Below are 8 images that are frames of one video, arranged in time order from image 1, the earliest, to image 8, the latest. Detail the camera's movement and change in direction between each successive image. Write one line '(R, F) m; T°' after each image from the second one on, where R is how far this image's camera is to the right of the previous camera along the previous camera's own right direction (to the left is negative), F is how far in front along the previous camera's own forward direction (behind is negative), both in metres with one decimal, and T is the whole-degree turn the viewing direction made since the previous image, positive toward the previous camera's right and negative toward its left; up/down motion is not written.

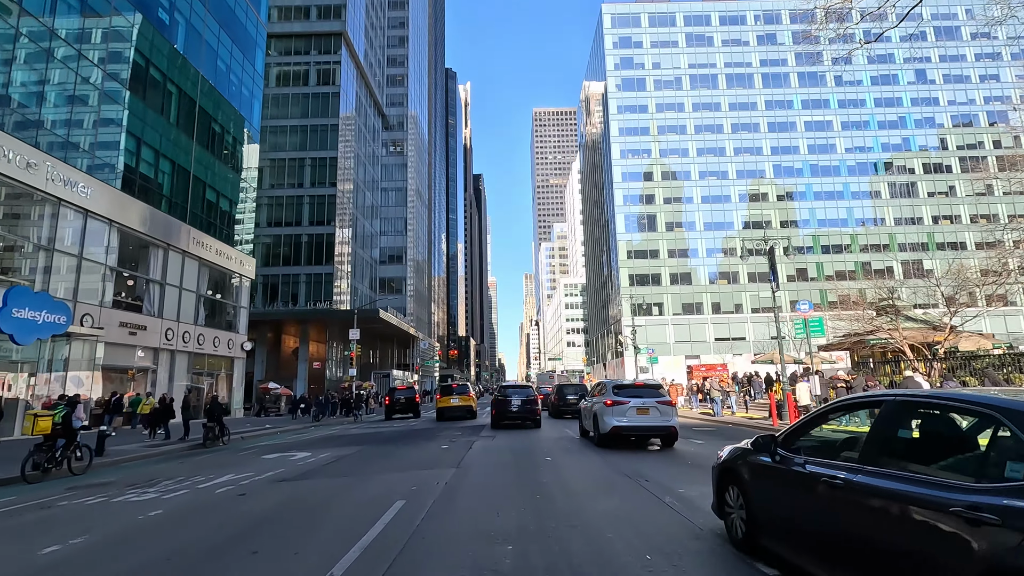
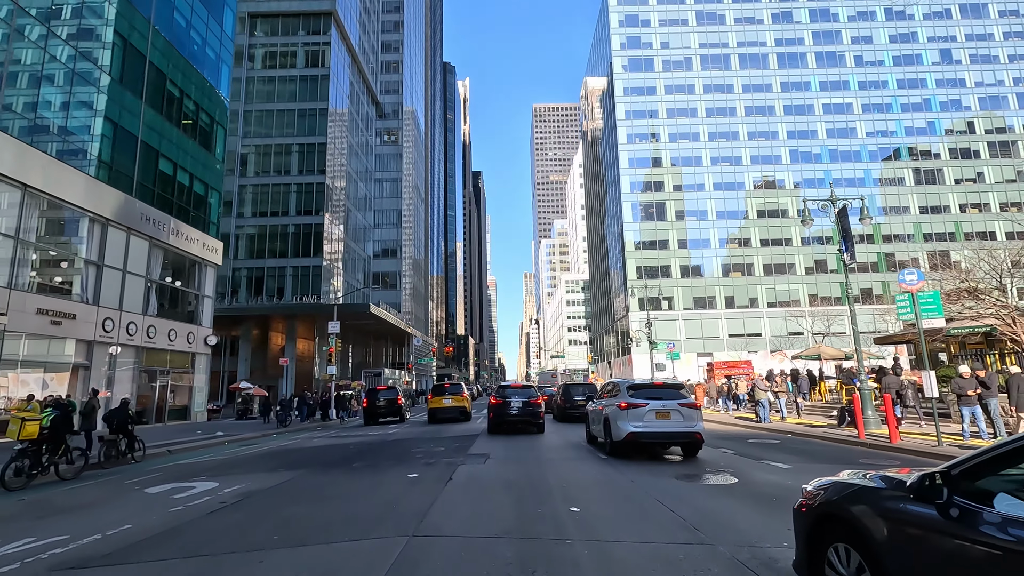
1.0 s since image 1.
(0.0, +3.3) m; 0°
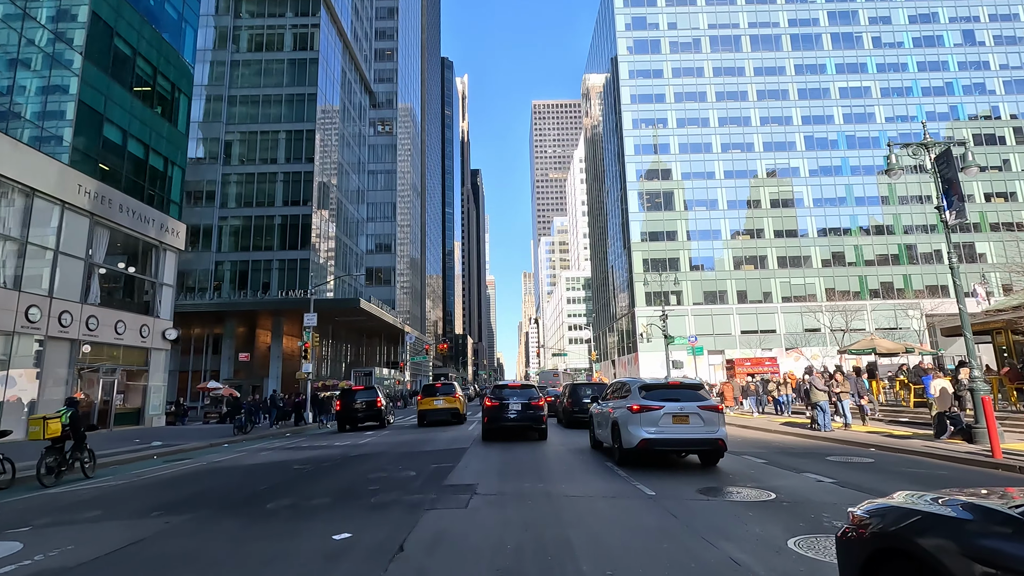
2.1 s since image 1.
(0.0, +2.9) m; 0°
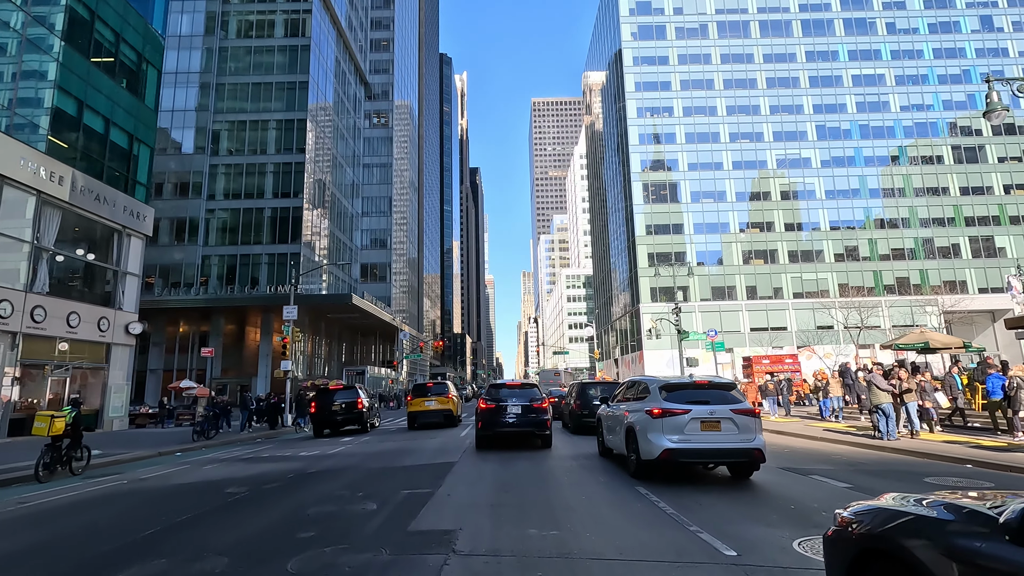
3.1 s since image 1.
(0.0, +2.0) m; 0°
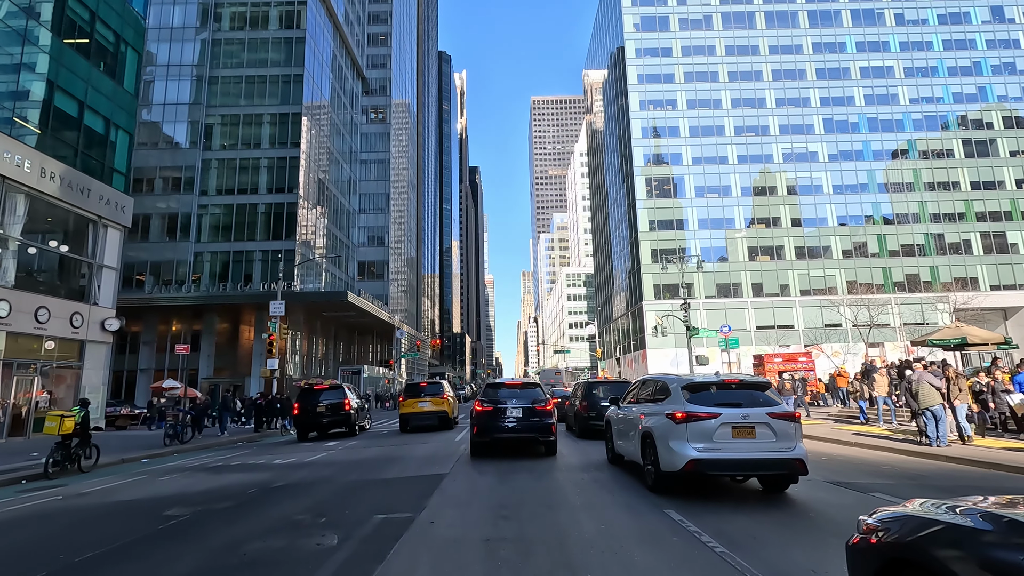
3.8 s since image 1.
(0.0, +1.1) m; 0°
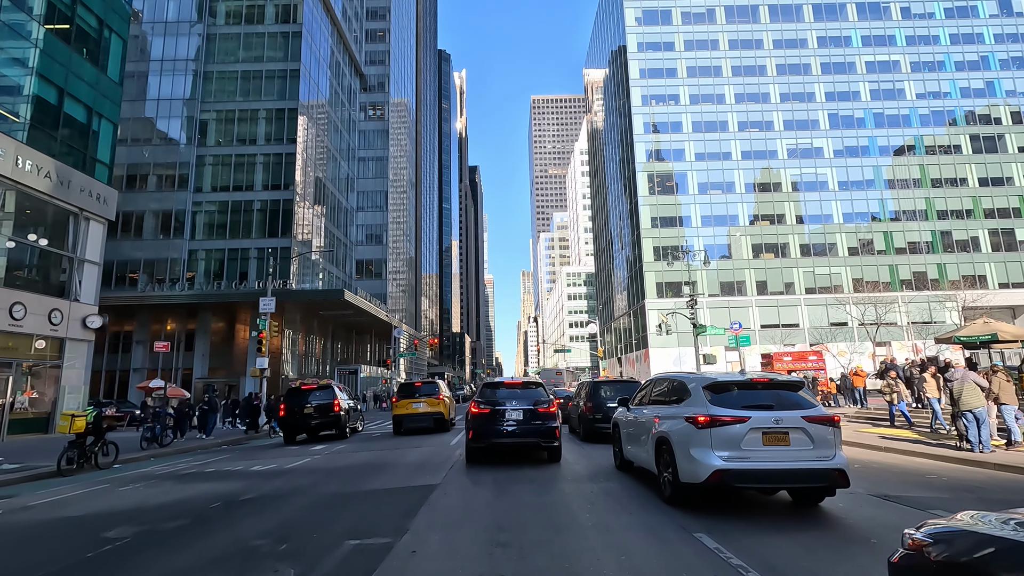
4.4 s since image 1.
(0.0, +0.8) m; 0°
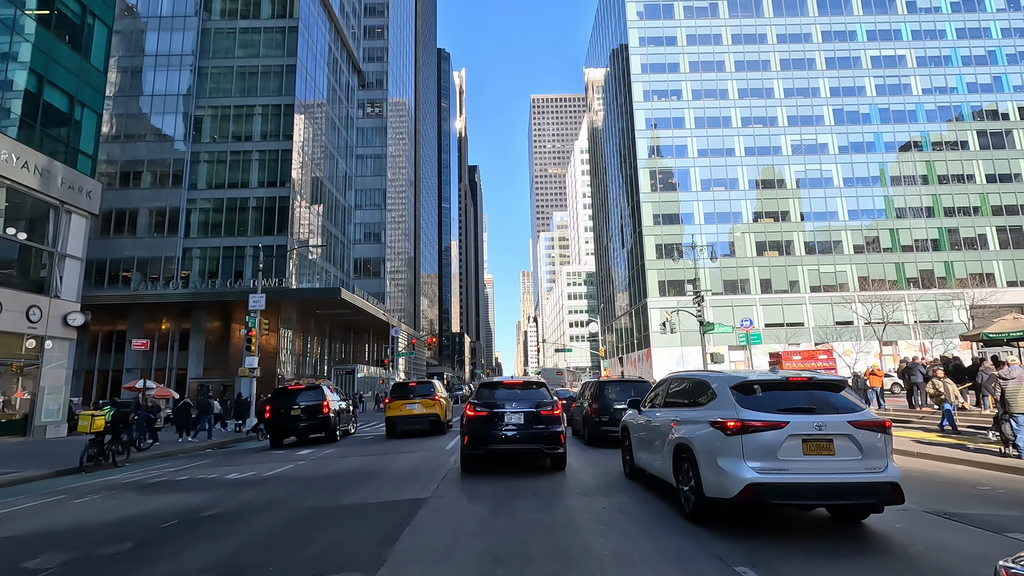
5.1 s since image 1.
(0.0, +0.7) m; 0°
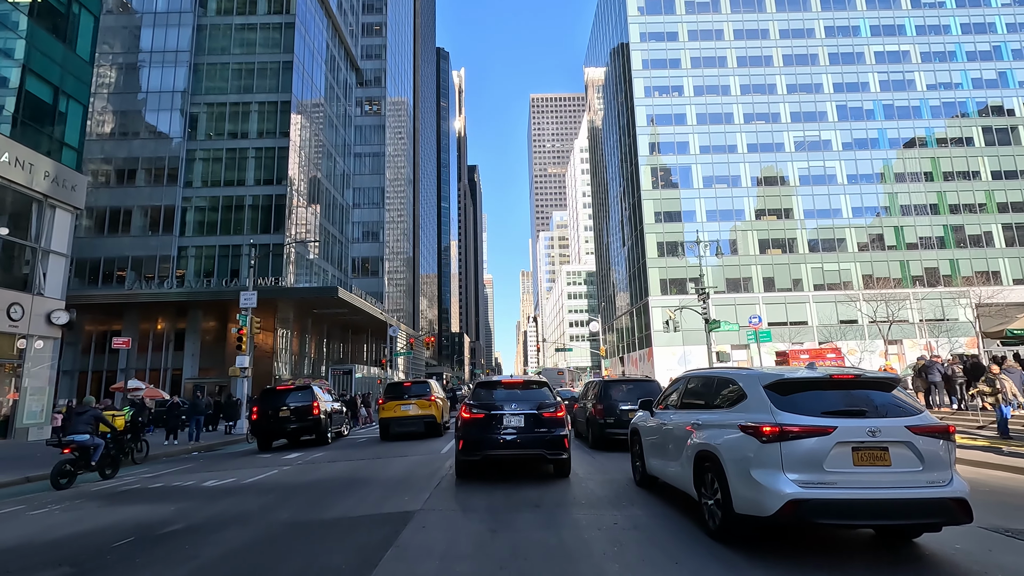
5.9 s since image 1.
(0.0, +0.6) m; 0°
